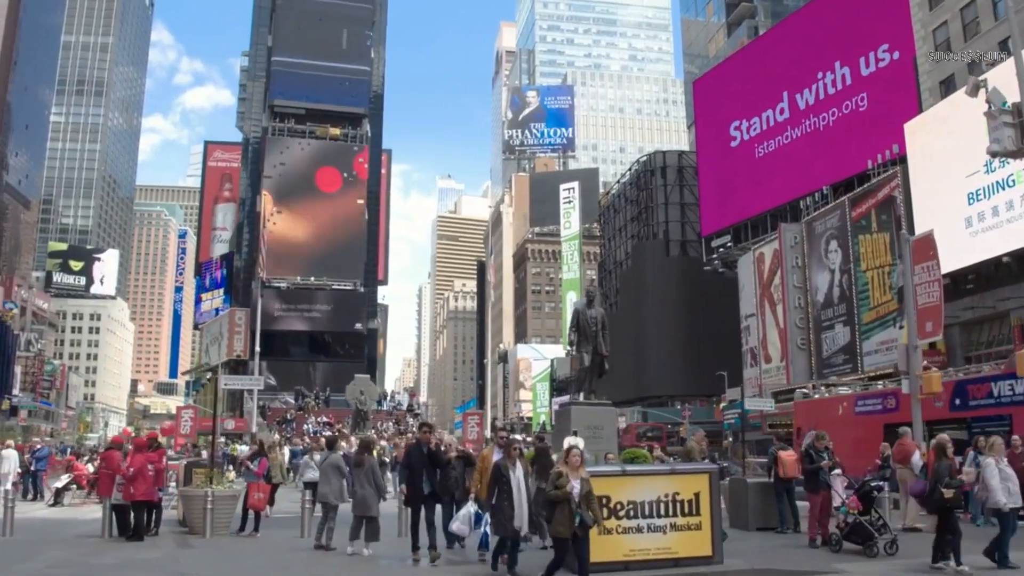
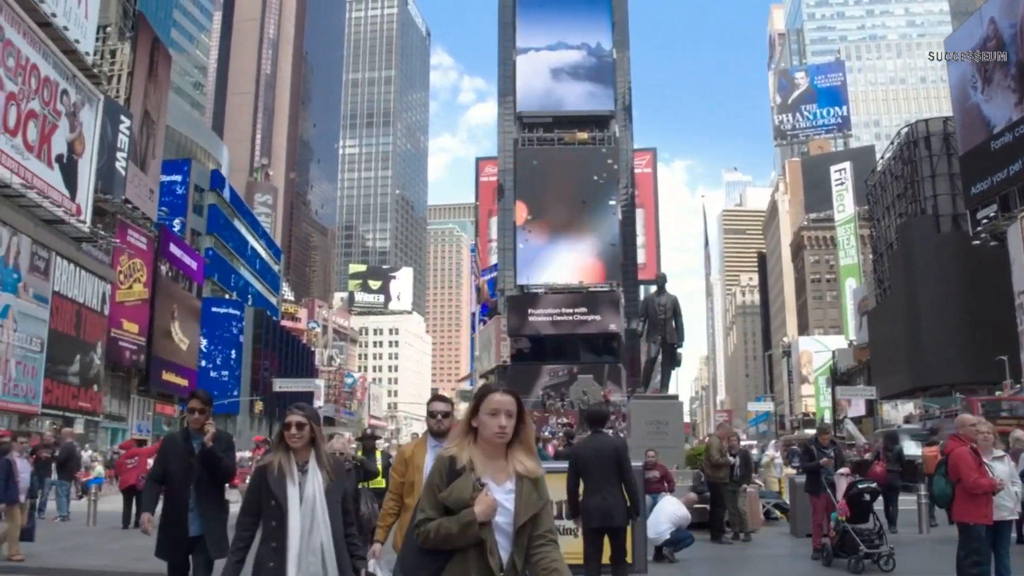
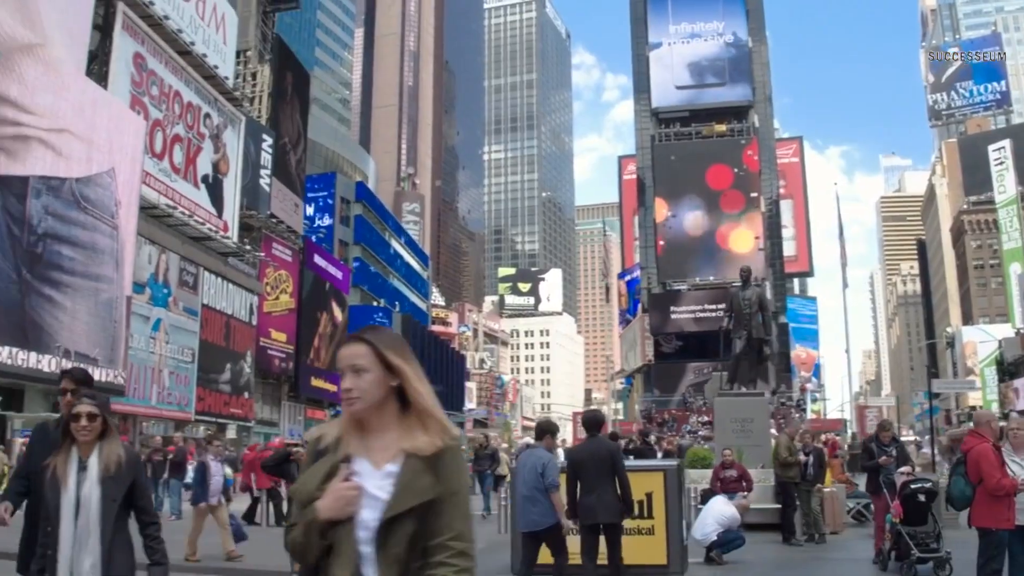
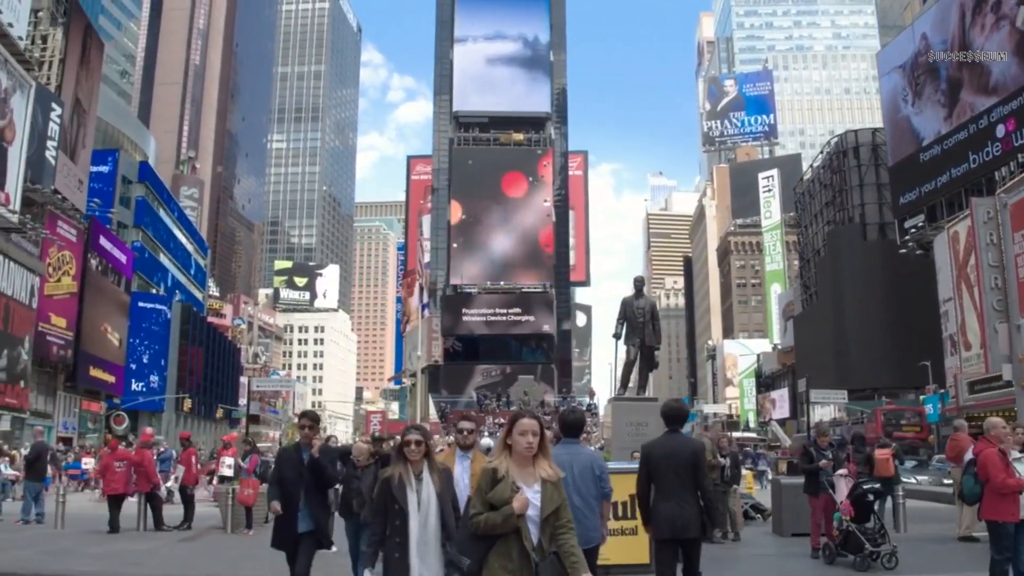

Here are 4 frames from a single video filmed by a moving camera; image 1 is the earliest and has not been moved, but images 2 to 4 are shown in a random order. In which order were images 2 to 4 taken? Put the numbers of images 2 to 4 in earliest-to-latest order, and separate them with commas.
4, 2, 3
